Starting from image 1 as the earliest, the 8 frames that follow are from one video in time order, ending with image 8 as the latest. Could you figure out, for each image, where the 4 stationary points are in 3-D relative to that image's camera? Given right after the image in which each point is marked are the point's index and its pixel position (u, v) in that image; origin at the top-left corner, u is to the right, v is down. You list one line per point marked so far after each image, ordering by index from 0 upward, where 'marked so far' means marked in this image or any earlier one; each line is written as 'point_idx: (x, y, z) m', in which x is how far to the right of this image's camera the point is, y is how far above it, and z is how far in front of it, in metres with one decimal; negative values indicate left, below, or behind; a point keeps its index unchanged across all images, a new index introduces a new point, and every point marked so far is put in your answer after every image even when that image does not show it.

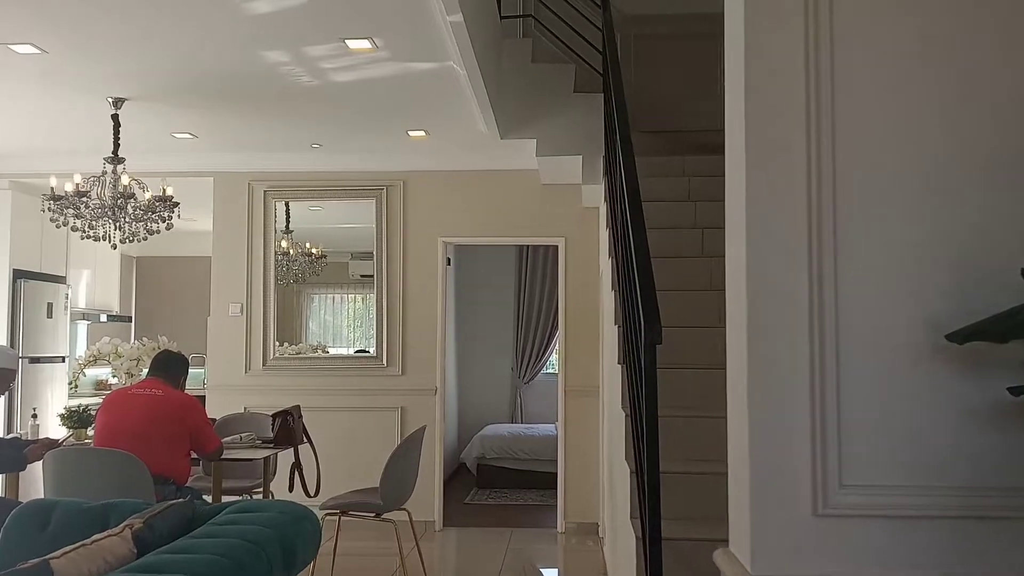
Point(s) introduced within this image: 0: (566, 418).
0: (+0.4, -0.9, +5.6) m
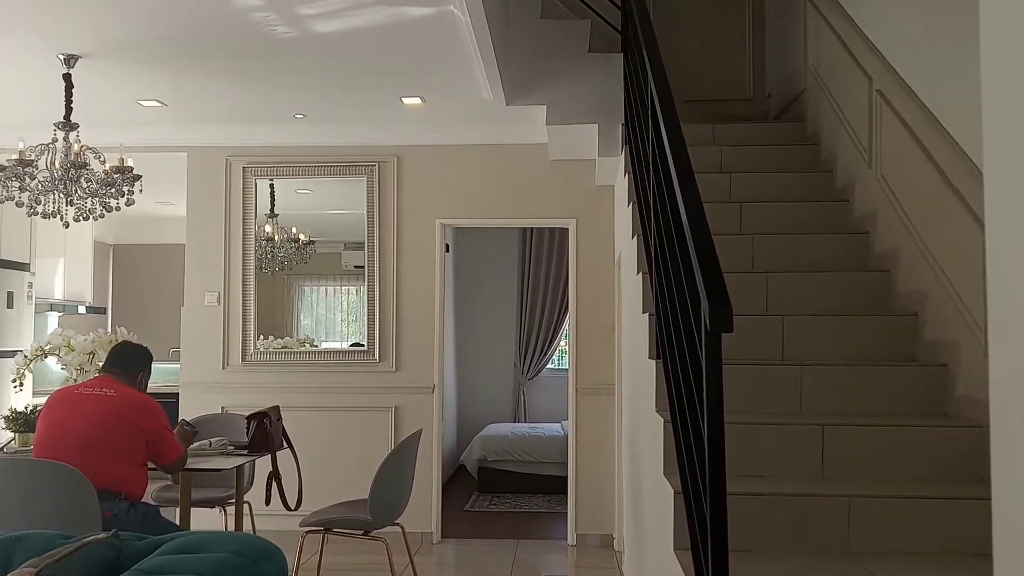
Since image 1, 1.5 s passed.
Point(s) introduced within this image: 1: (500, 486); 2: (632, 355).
0: (+0.4, -0.8, +5.1) m
1: (-0.1, -1.5, +6.5) m
2: (+0.5, -0.3, +3.9) m
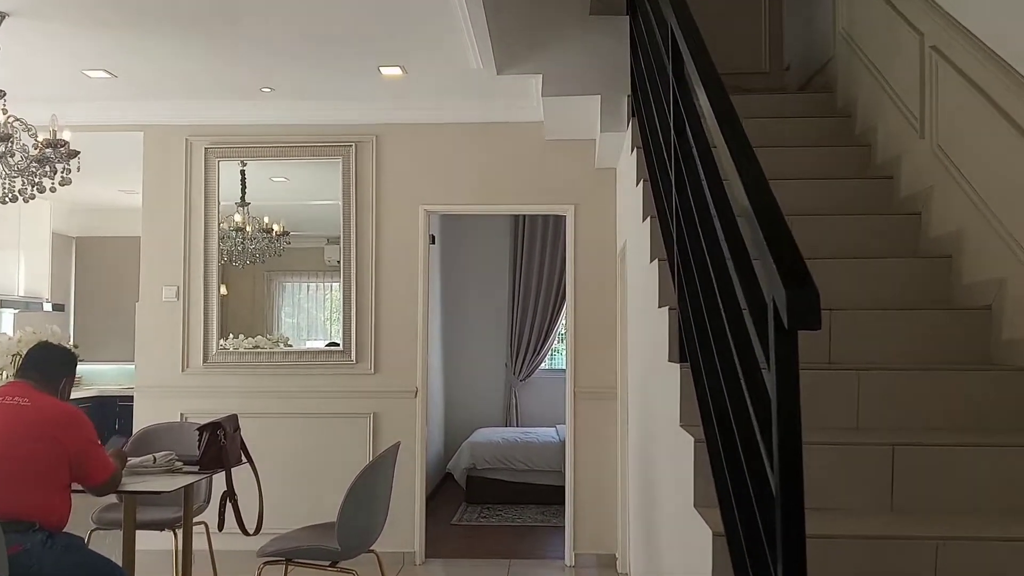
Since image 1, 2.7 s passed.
0: (+0.3, -0.7, +4.6) m
1: (-0.2, -1.4, +6.0) m
2: (+0.5, -0.3, +3.4) m
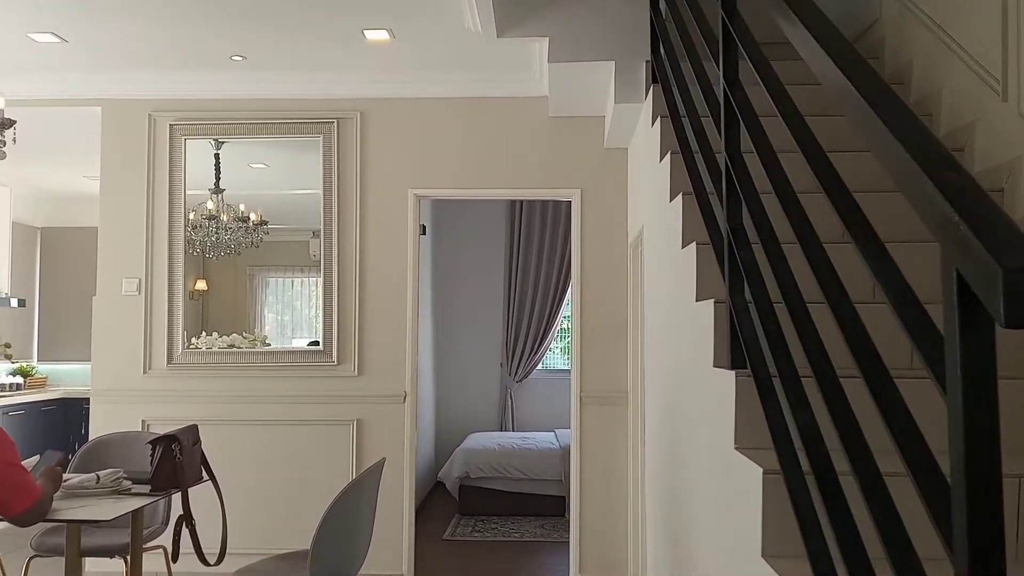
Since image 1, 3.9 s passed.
0: (+0.3, -0.7, +4.2) m
1: (-0.2, -1.4, +5.5) m
2: (+0.5, -0.2, +2.9) m
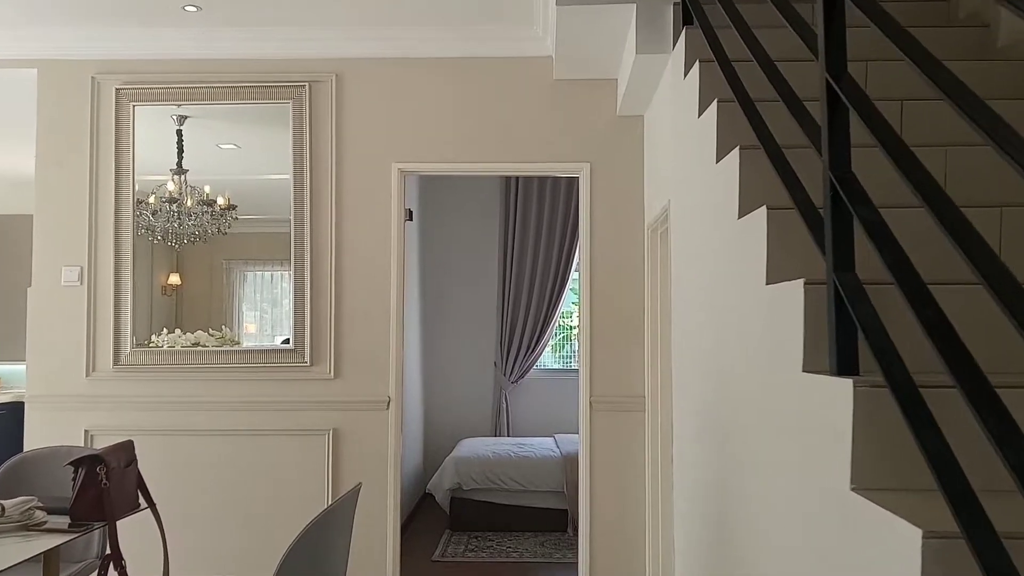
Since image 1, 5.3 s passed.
0: (+0.3, -0.7, +3.6) m
1: (-0.2, -1.4, +5.0) m
2: (+0.5, -0.2, +2.4) m
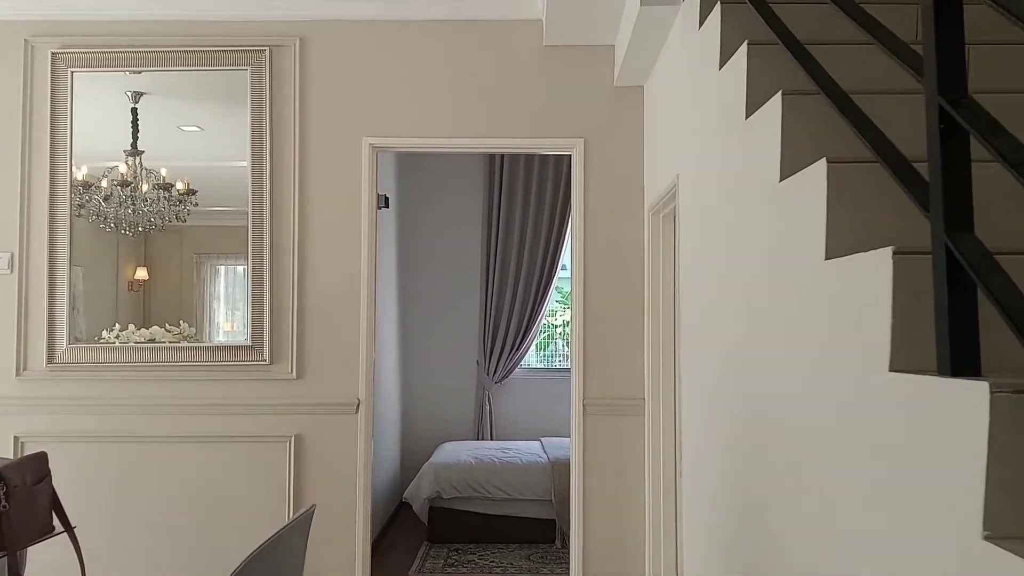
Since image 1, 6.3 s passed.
0: (+0.3, -0.6, +3.3) m
1: (-0.3, -1.3, +4.6) m
2: (+0.5, -0.2, +2.1) m
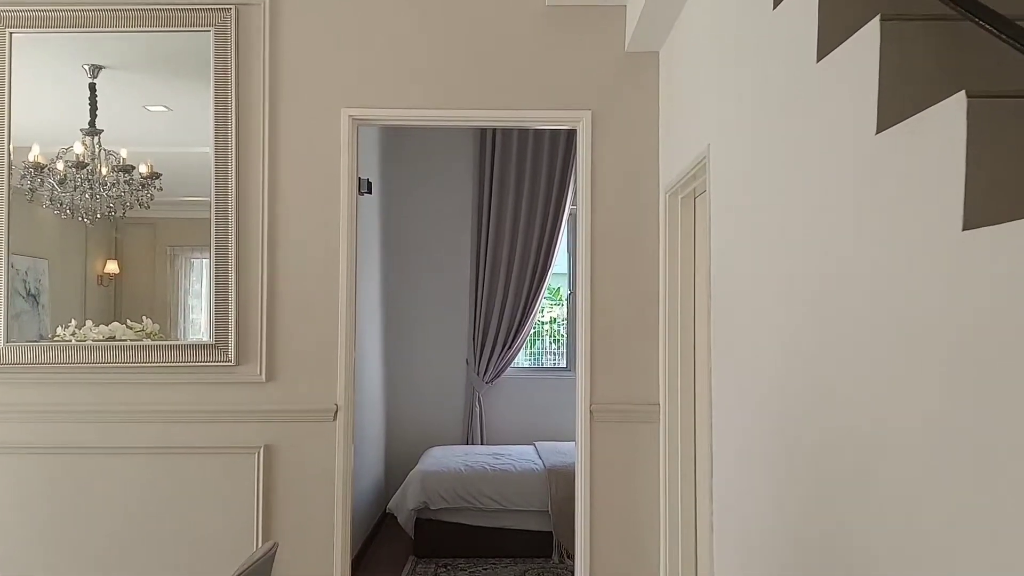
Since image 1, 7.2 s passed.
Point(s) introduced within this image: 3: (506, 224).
0: (+0.3, -0.6, +2.9) m
1: (-0.3, -1.3, +4.3) m
2: (+0.5, -0.1, +1.7) m
3: (0.0, +0.4, +5.5) m
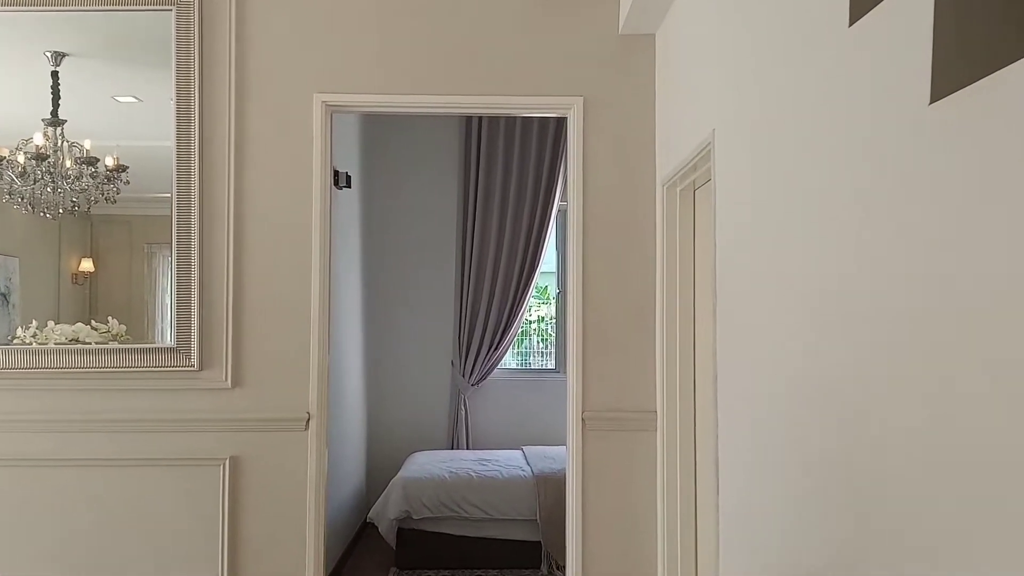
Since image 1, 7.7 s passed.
0: (+0.2, -0.6, +2.7) m
1: (-0.4, -1.3, +4.1) m
2: (+0.5, -0.1, +1.5) m
3: (-0.1, +0.4, +5.3) m
